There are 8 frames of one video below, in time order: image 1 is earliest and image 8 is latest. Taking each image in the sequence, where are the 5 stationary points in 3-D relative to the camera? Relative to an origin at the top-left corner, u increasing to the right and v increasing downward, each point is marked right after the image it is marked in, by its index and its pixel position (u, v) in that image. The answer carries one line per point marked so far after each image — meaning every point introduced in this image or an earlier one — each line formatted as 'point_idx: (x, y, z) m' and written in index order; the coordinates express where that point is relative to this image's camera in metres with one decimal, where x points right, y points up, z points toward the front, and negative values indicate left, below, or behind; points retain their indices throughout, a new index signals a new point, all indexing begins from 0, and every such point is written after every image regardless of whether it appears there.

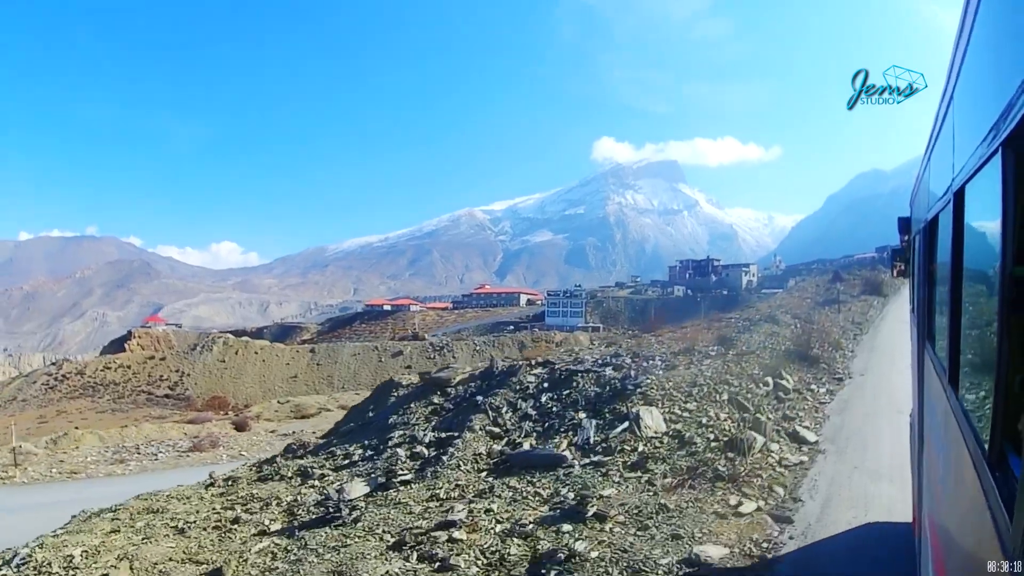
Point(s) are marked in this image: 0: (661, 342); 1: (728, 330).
0: (+4.9, -2.2, +19.5) m
1: (+6.9, -1.6, +18.8) m
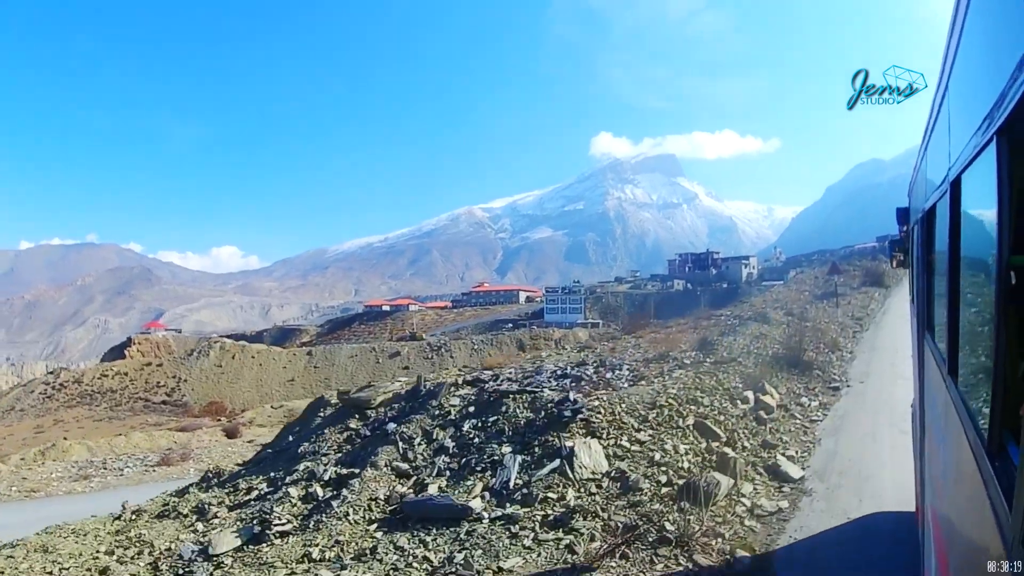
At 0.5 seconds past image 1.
0: (+4.8, -2.0, +19.1) m
1: (+6.7, -1.4, +18.5) m
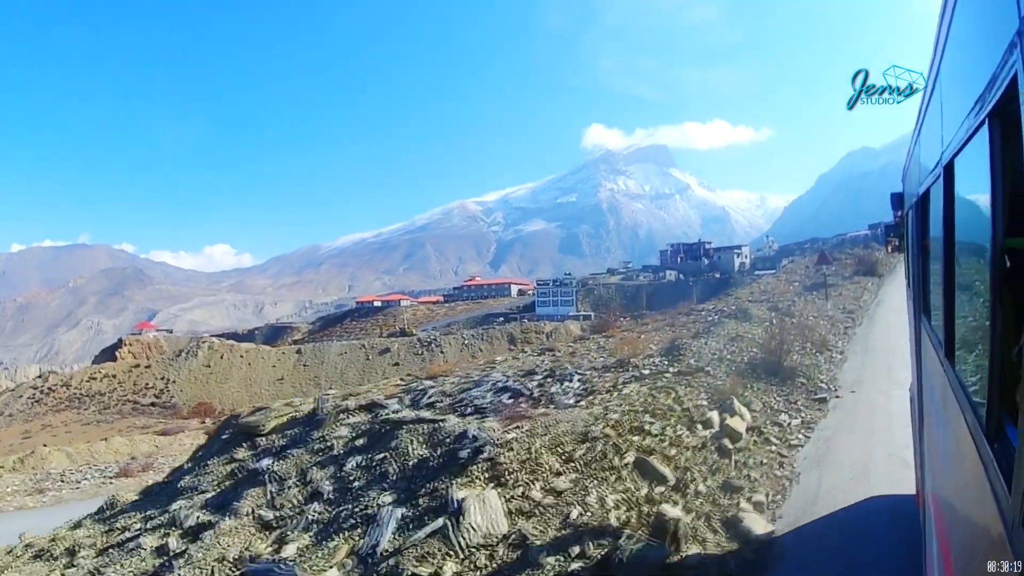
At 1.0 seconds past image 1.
0: (+4.4, -1.7, +18.9) m
1: (+6.4, -1.1, +18.3) m
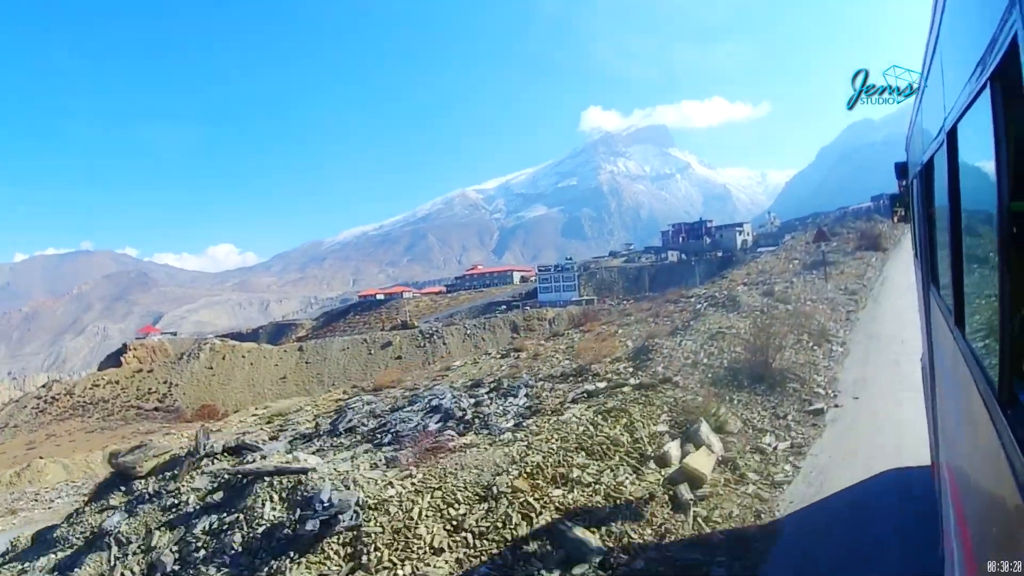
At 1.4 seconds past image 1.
0: (+4.4, -1.1, +18.6) m
1: (+6.4, -0.5, +17.9) m
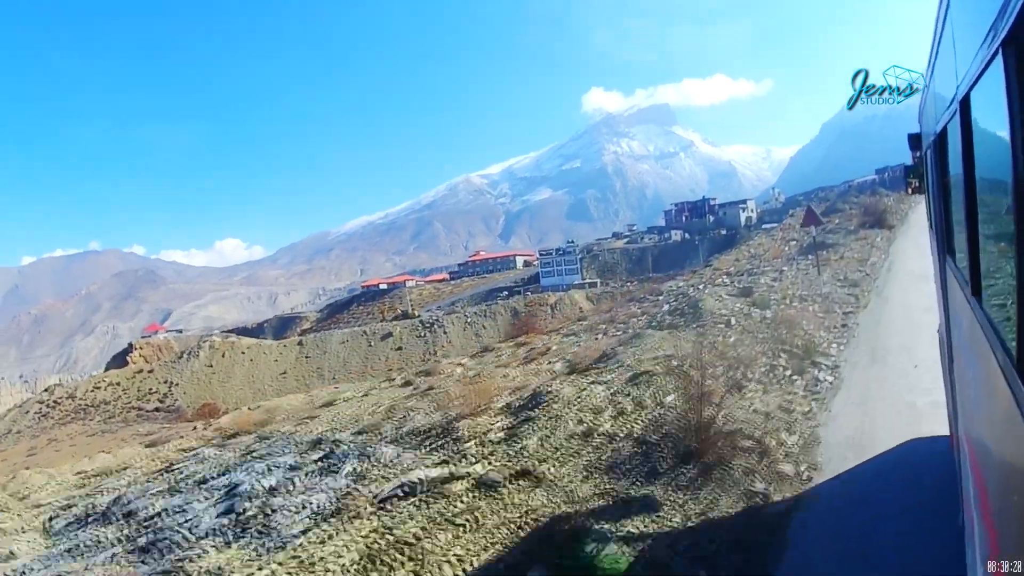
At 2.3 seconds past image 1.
0: (+4.4, -0.6, +17.8) m
1: (+6.3, +0.2, +17.1) m
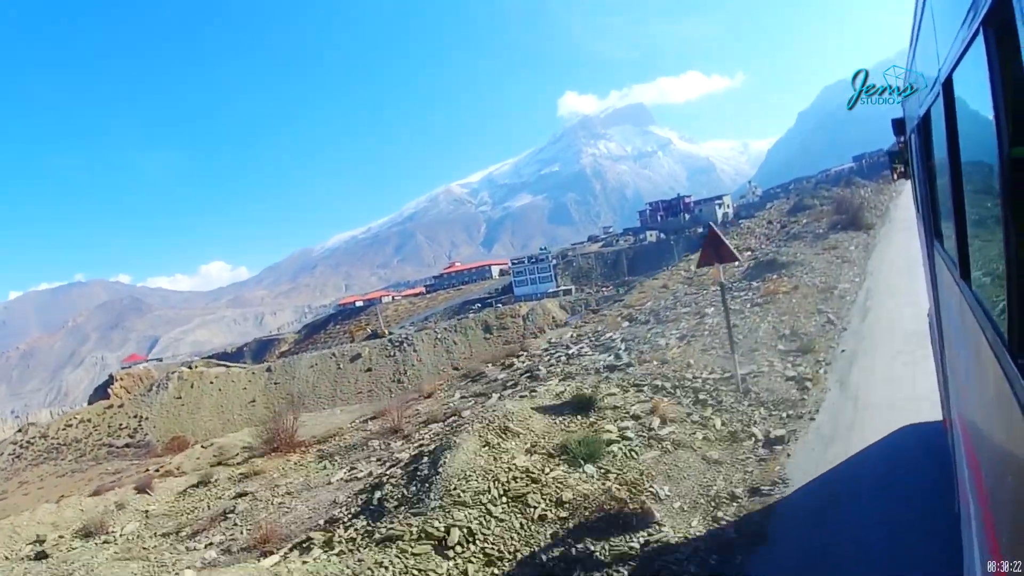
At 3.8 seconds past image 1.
0: (+3.3, -0.7, +17.4) m
1: (+5.1, +0.1, +16.7) m
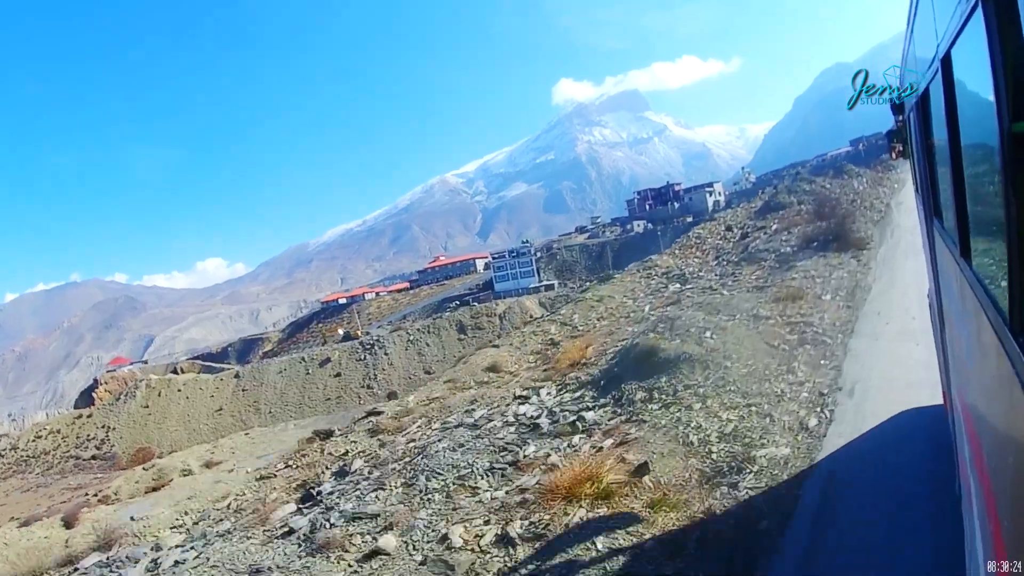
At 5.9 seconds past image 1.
0: (+2.3, -0.7, +16.3) m
1: (+4.2, +0.1, +15.6) m
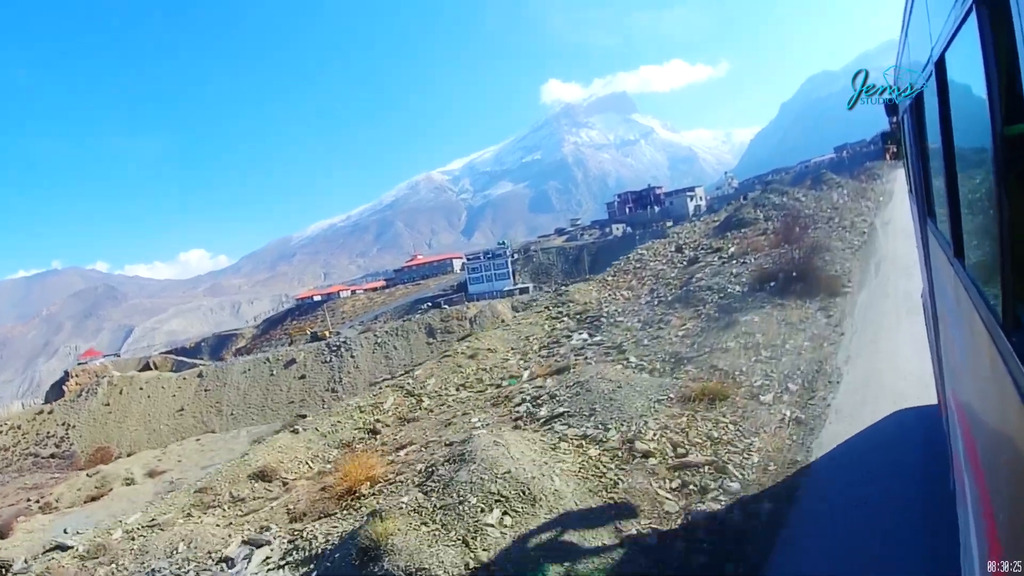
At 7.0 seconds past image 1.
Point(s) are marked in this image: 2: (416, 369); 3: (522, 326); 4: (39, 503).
0: (+1.3, -0.9, +16.0) m
1: (+3.2, -0.1, +15.4) m
2: (-3.4, -2.6, +18.9) m
3: (+1.8, -0.5, +21.1) m
4: (-11.6, -5.2, +14.6) m
